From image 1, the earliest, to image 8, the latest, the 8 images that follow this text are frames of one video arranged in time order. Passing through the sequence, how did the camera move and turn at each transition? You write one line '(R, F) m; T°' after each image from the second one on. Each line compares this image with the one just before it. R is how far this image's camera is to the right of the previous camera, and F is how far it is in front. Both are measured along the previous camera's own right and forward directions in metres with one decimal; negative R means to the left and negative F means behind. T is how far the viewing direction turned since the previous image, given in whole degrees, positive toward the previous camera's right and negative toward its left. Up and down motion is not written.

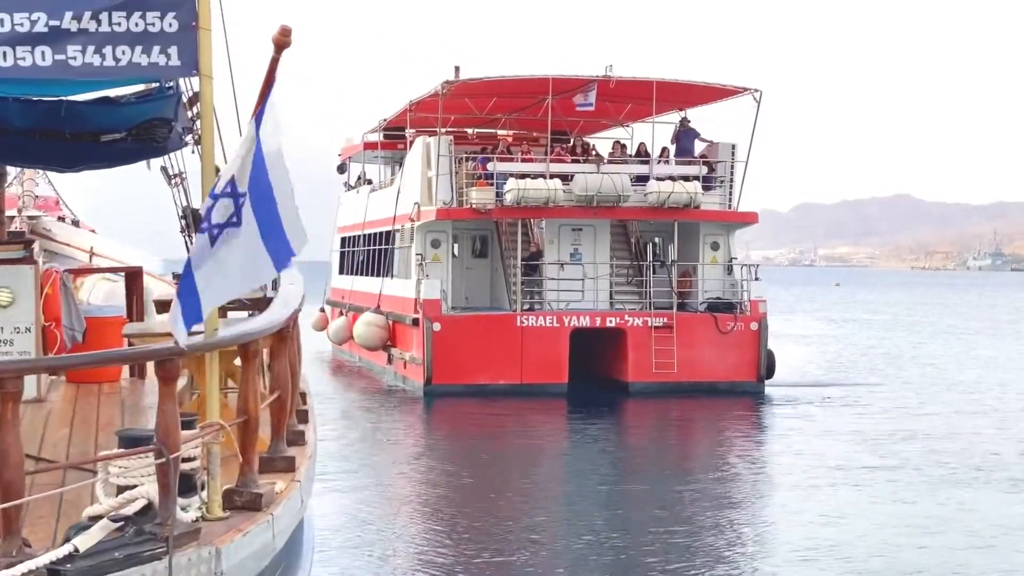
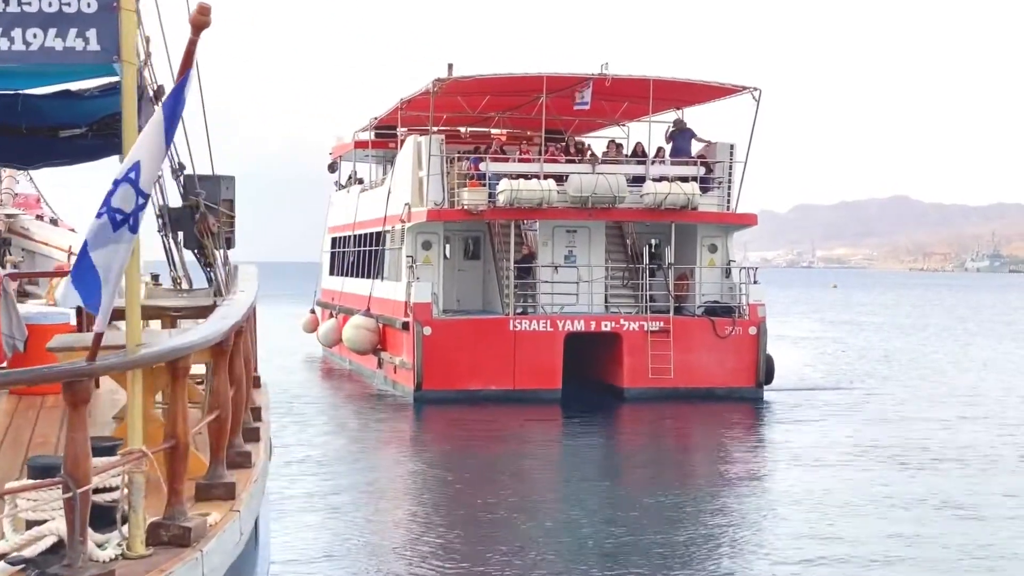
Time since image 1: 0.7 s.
(+0.1, +0.6) m; 0°
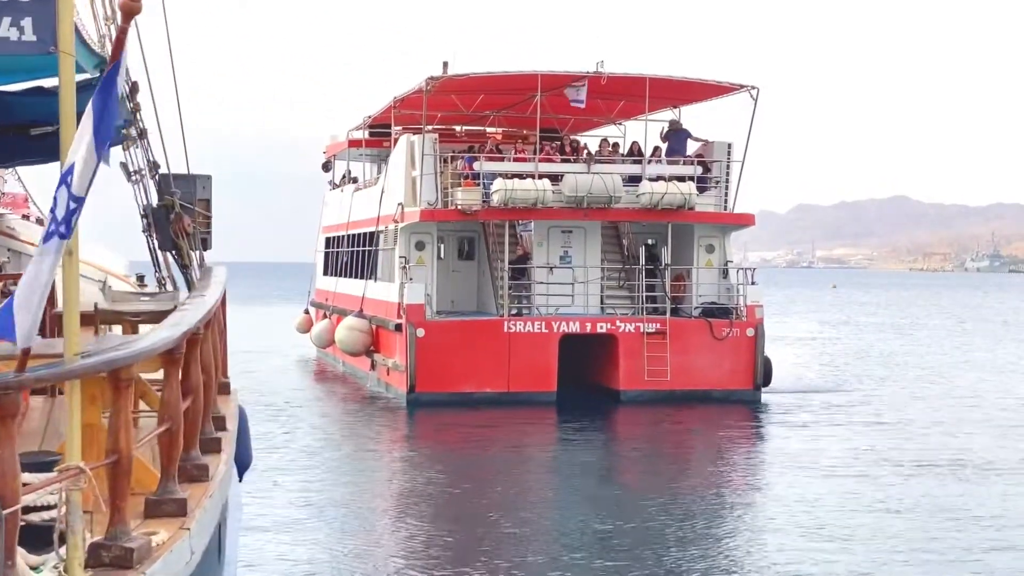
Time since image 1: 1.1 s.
(+0.1, +0.3) m; 0°
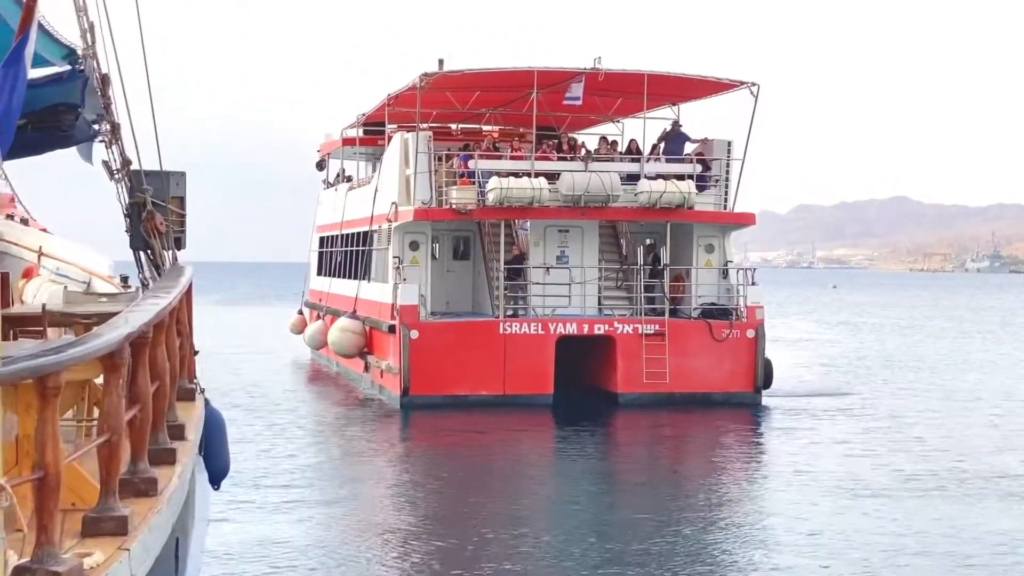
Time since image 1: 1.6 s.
(+0.1, +0.4) m; 0°
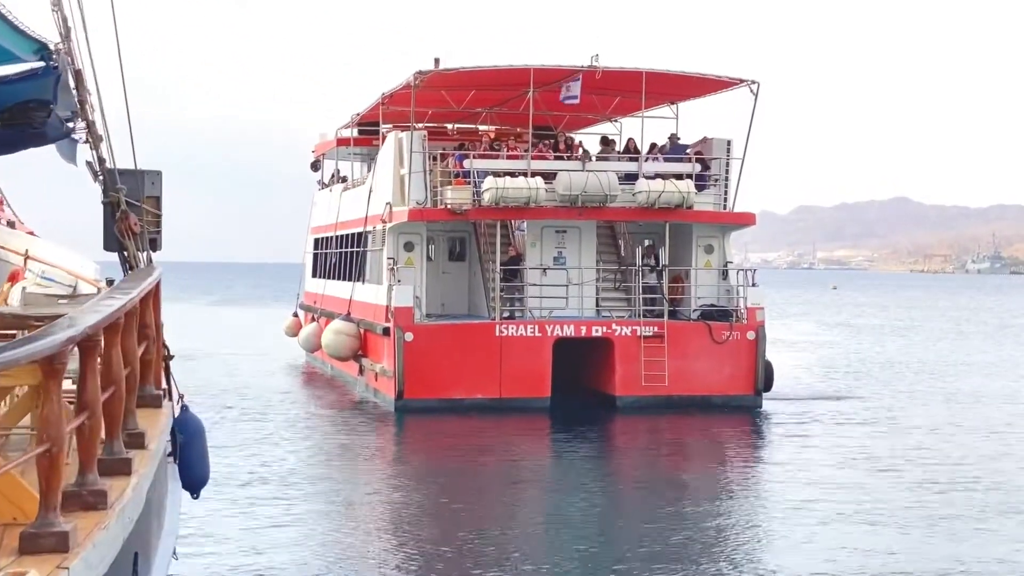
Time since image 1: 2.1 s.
(+0.1, +0.3) m; 0°
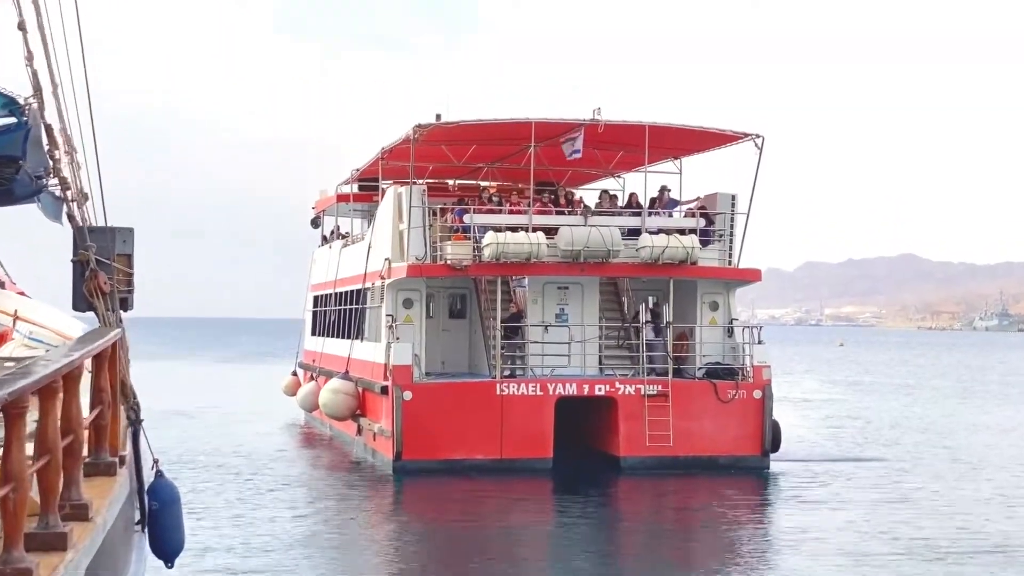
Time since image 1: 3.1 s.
(+0.1, +0.4) m; 0°
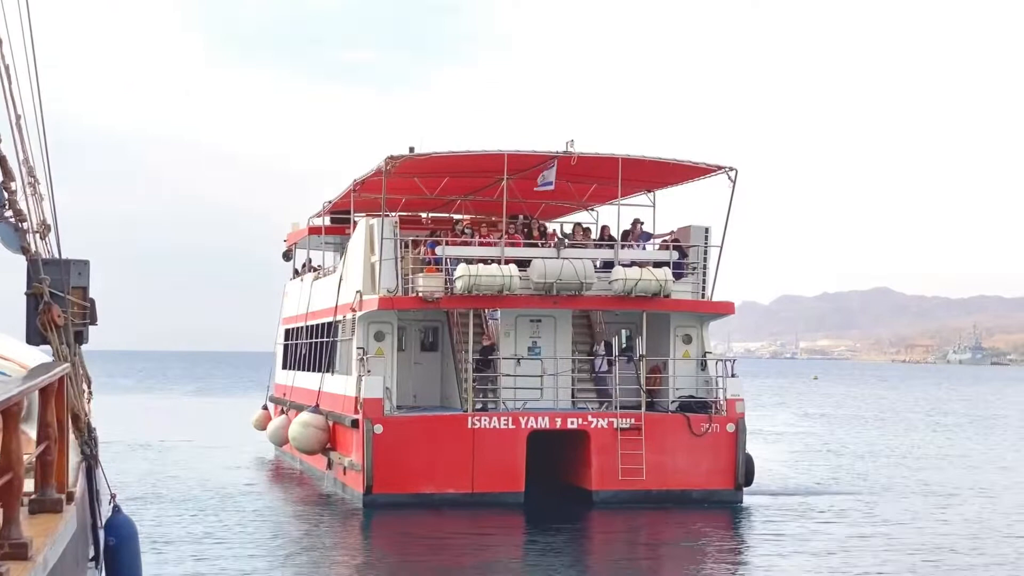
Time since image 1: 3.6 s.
(+0.1, +0.1) m; +1°
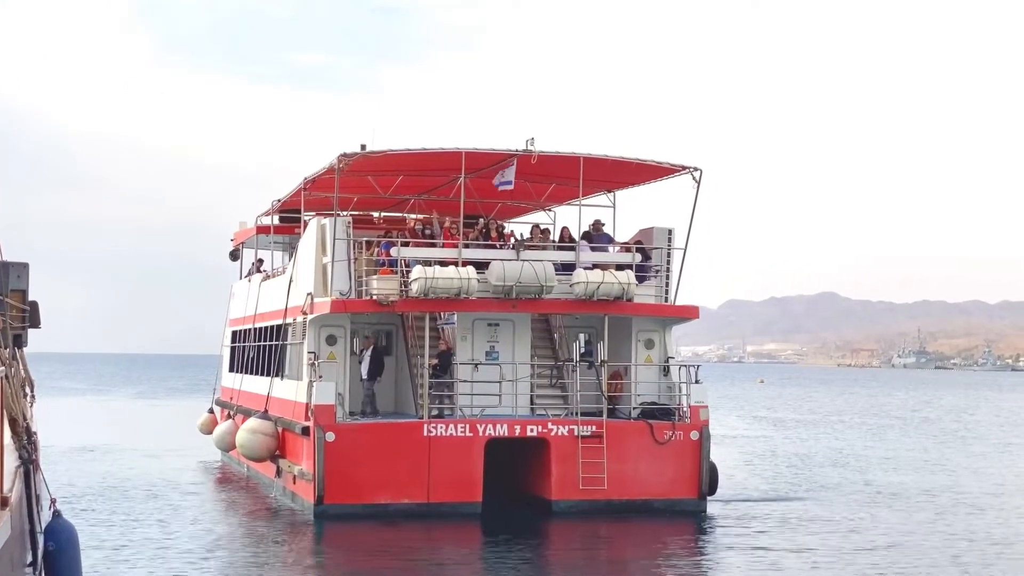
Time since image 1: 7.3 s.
(-0.2, +0.7) m; +2°
